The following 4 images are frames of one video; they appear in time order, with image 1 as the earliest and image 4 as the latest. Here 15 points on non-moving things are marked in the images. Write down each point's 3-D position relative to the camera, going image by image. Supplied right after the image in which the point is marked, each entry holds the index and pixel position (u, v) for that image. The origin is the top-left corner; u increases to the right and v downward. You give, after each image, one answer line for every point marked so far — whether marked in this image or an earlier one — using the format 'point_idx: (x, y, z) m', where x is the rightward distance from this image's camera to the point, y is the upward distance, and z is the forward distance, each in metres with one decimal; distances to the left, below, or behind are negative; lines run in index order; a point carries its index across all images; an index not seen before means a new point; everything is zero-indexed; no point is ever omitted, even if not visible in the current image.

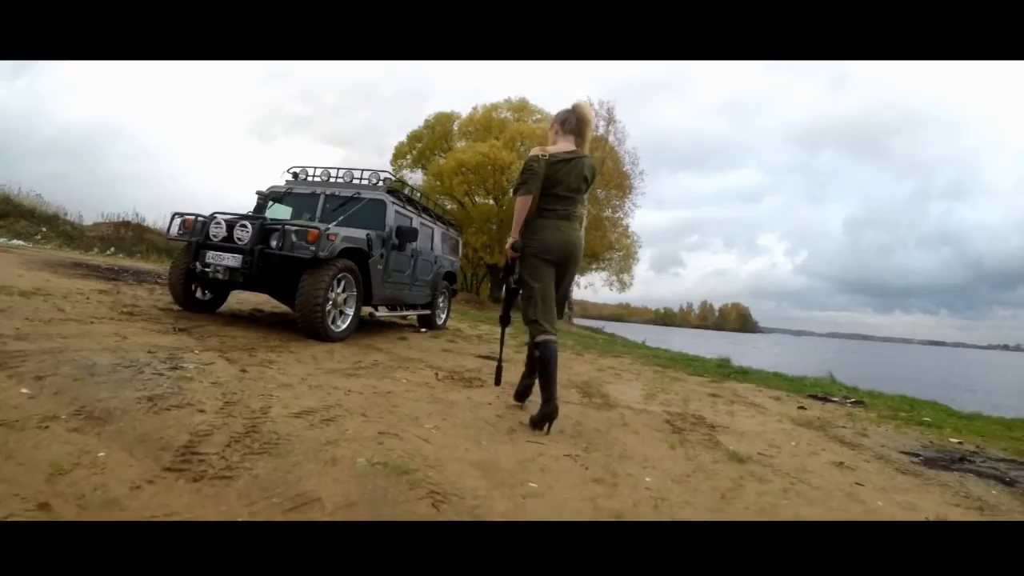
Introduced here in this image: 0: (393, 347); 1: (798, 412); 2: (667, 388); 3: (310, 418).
0: (-1.3, -0.7, +6.3) m
1: (+3.5, -1.5, +6.7) m
2: (+1.8, -1.2, +6.5) m
3: (-1.0, -0.7, +2.8) m
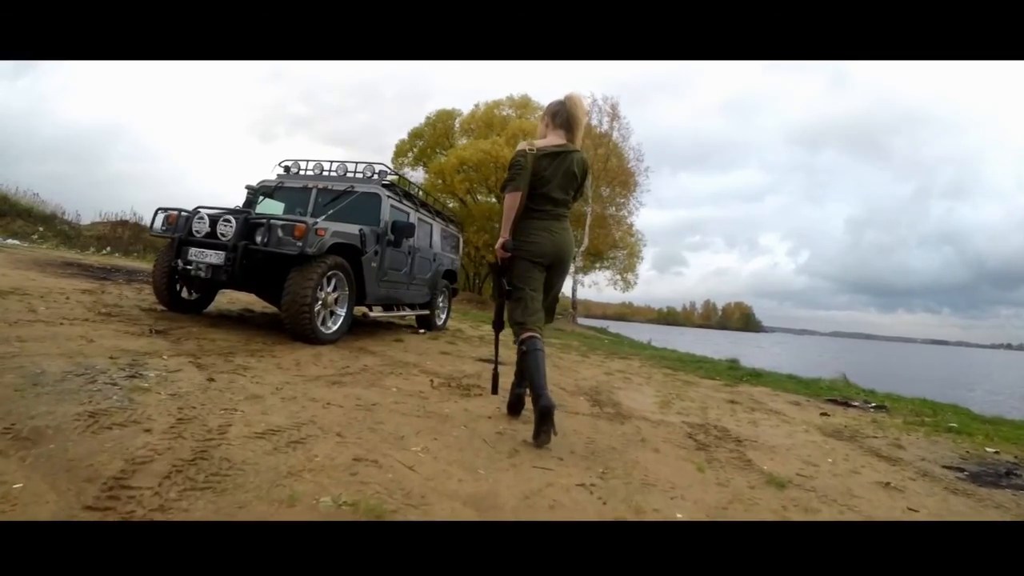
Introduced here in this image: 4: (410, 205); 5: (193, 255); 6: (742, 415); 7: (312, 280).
0: (-1.3, -0.7, +5.9) m
1: (+3.5, -1.5, +6.3) m
2: (+1.9, -1.2, +6.1) m
3: (-1.0, -0.6, +2.4) m
4: (-1.4, +1.2, +7.8) m
5: (-3.3, +0.4, +5.8) m
6: (+2.2, -1.2, +5.3) m
7: (-1.9, +0.1, +5.3) m
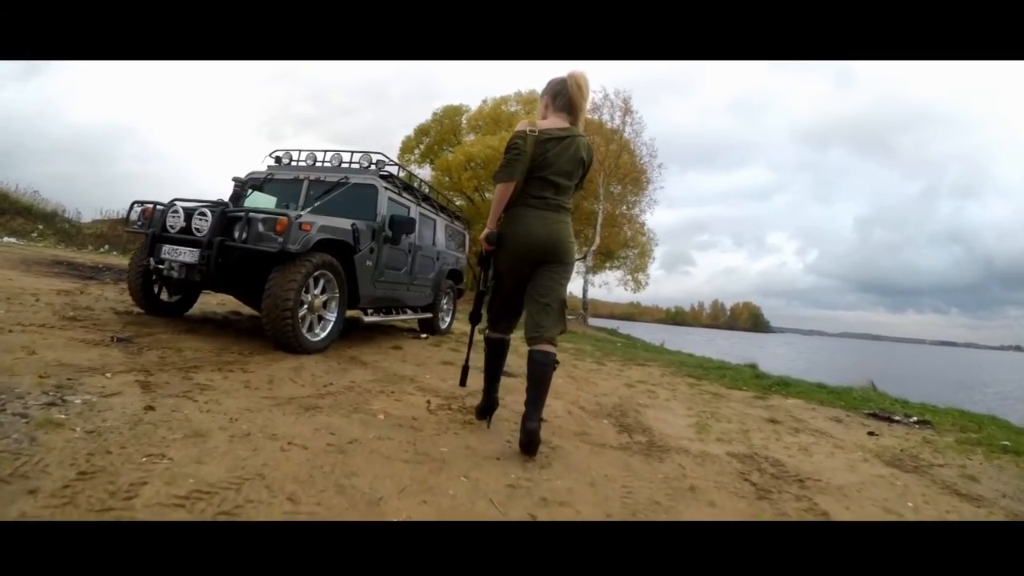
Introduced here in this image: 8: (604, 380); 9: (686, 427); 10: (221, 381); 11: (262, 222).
0: (-1.2, -0.7, +5.2) m
1: (+3.6, -1.5, +5.5) m
2: (+2.0, -1.2, +5.4) m
3: (-1.0, -0.7, +1.7) m
4: (-1.3, +1.1, +7.1) m
5: (-3.2, +0.3, +5.2) m
6: (+2.3, -1.3, +4.6) m
7: (-1.8, +0.1, +4.7) m
8: (+1.1, -1.1, +6.4) m
9: (+1.3, -1.1, +4.3) m
10: (-1.8, -0.6, +3.5) m
11: (-2.2, +0.6, +4.9) m
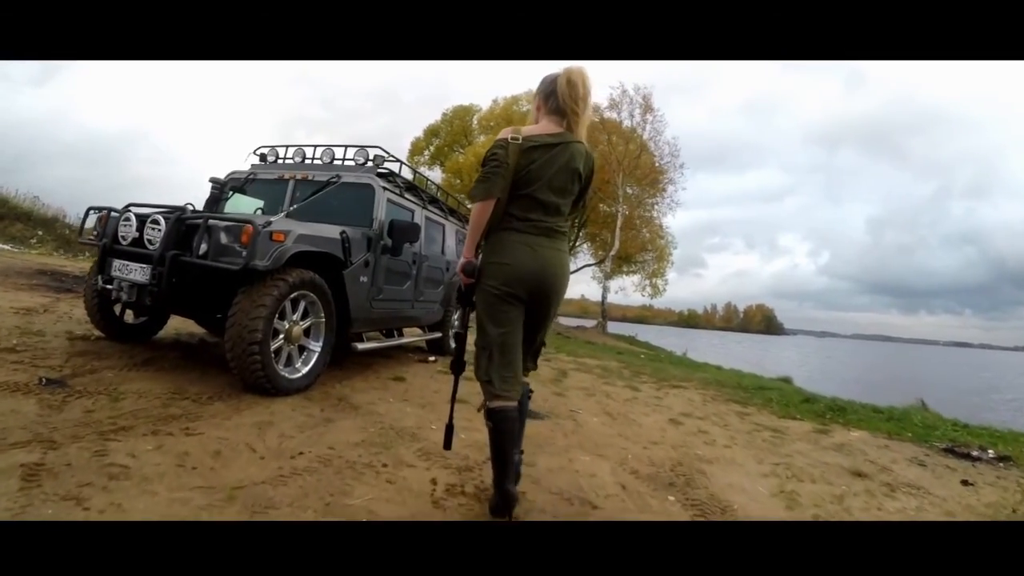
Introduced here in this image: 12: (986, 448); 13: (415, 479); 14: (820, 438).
0: (-1.0, -0.9, +4.2) m
1: (+3.8, -1.7, +4.5) m
2: (+2.2, -1.4, +4.4) m
3: (-0.8, -0.8, +0.7) m
4: (-1.1, +0.9, +6.2) m
5: (-3.0, +0.1, +4.3) m
6: (+2.5, -1.4, +3.6) m
7: (-1.6, -0.1, +3.7) m
8: (+1.3, -1.2, +5.4) m
9: (+1.5, -1.2, +3.3) m
10: (-1.6, -0.8, +2.5) m
11: (-2.0, +0.4, +3.9) m
12: (+6.2, -2.1, +7.2) m
13: (-0.5, -0.9, +2.6) m
14: (+3.2, -1.6, +5.8) m
